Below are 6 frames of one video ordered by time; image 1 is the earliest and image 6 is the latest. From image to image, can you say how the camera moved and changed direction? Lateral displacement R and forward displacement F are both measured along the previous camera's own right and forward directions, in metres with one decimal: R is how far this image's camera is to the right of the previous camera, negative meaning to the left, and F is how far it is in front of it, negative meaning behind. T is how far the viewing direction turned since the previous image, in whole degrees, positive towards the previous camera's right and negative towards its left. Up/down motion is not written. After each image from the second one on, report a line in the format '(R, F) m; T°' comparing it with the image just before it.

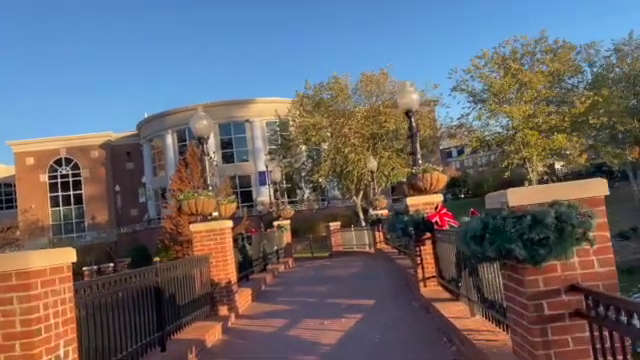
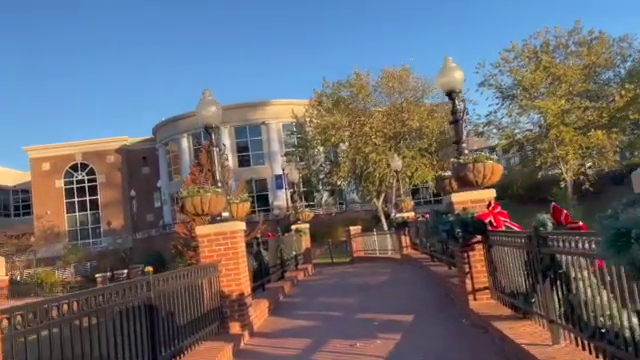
(-0.2, +1.4) m; -2°
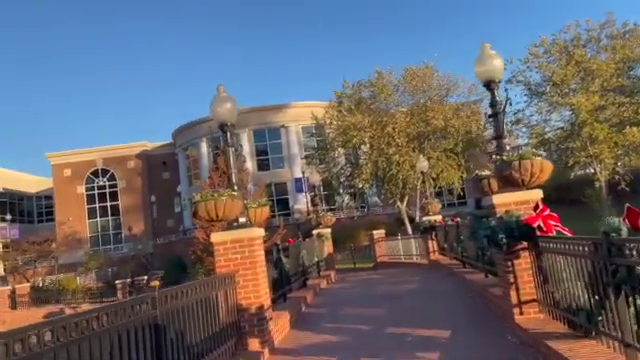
(-0.1, +0.7) m; -2°
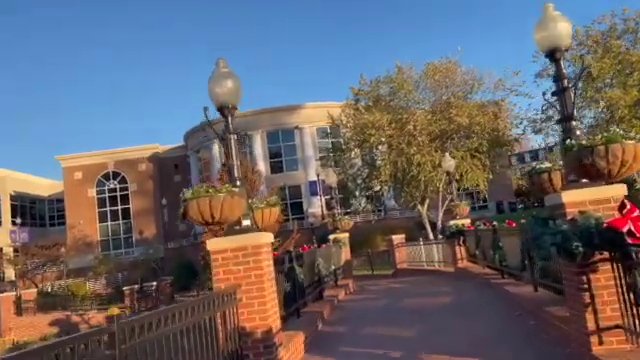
(-0.1, +1.4) m; -2°
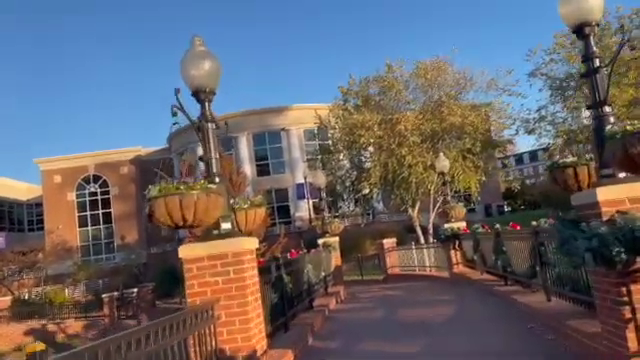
(-0.1, +0.9) m; +2°
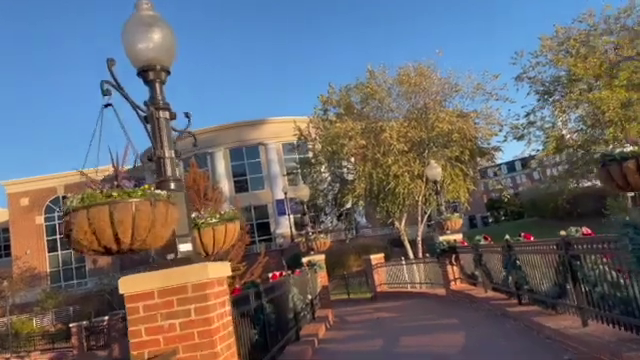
(-0.1, +1.4) m; +2°
